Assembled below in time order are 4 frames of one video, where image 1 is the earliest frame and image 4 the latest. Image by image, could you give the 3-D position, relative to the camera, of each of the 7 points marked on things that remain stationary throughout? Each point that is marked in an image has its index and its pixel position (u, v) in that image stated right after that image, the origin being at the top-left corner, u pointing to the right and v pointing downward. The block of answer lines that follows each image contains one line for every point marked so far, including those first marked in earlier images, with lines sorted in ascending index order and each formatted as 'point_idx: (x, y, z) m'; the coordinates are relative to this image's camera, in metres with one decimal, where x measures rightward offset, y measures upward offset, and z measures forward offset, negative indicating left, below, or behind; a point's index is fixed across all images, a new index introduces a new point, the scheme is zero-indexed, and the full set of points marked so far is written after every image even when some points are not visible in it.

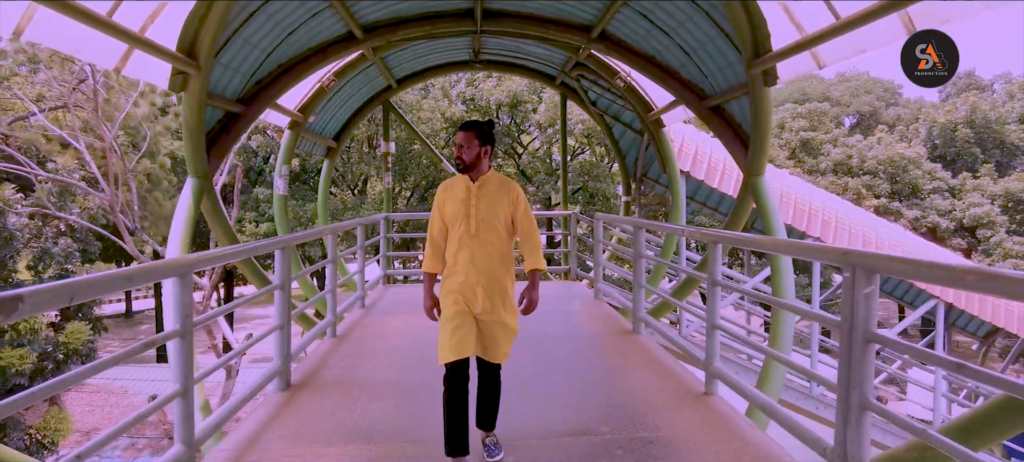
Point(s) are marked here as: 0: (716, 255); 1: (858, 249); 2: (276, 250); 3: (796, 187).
0: (+1.4, -0.2, +4.0) m
1: (+1.4, -0.1, +2.3) m
2: (-1.6, -0.1, +4.2) m
3: (+4.1, +0.8, +9.4) m
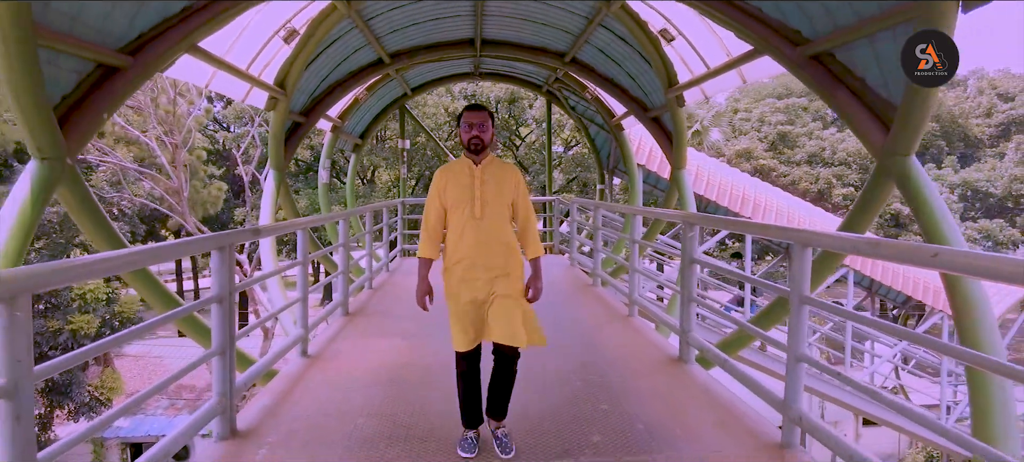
0: (+1.2, 0.0, +5.8) m
1: (+1.2, +0.1, +4.1) m
2: (-1.8, +0.1, +6.0) m
3: (+4.0, +1.1, +11.3) m
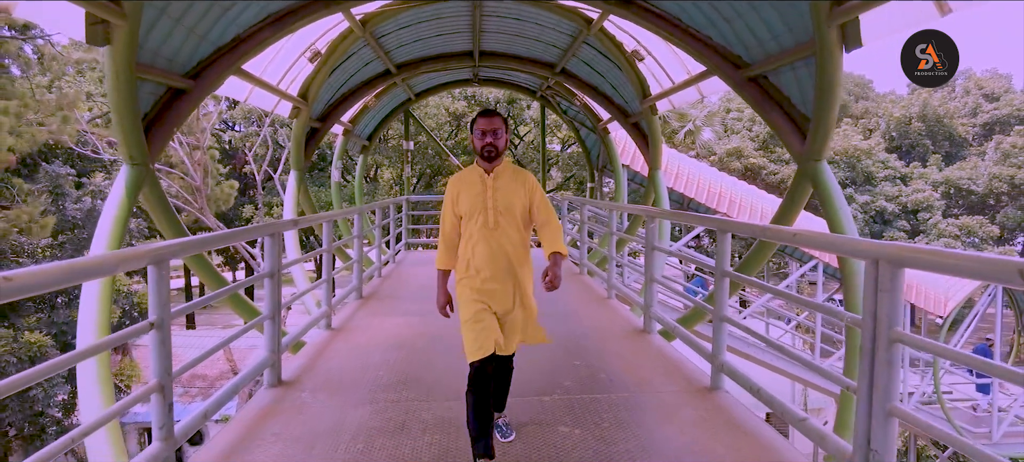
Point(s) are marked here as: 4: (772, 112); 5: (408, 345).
0: (+1.2, +0.1, +6.7) m
1: (+1.2, +0.2, +5.0) m
2: (-1.8, +0.2, +6.9) m
3: (+3.9, +1.2, +12.1) m
4: (+2.0, +0.9, +4.7) m
5: (-0.9, -1.0, +5.0) m
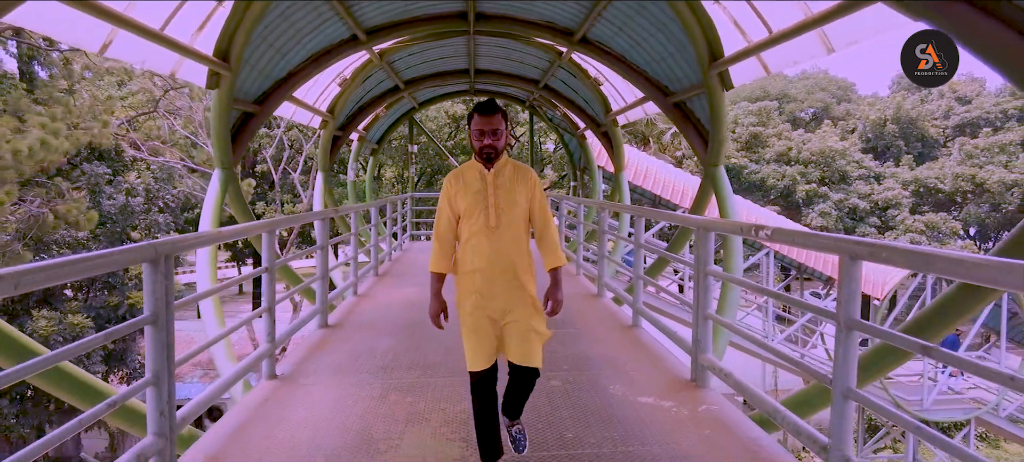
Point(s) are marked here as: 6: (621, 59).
0: (+1.0, +0.3, +8.2) m
1: (+1.0, +0.3, +6.5) m
2: (-2.0, +0.3, +8.4) m
3: (+3.7, +1.3, +13.6) m
4: (+1.9, +1.1, +6.2) m
5: (-1.0, -0.8, +6.6) m
6: (+1.2, +1.9, +6.5) m
